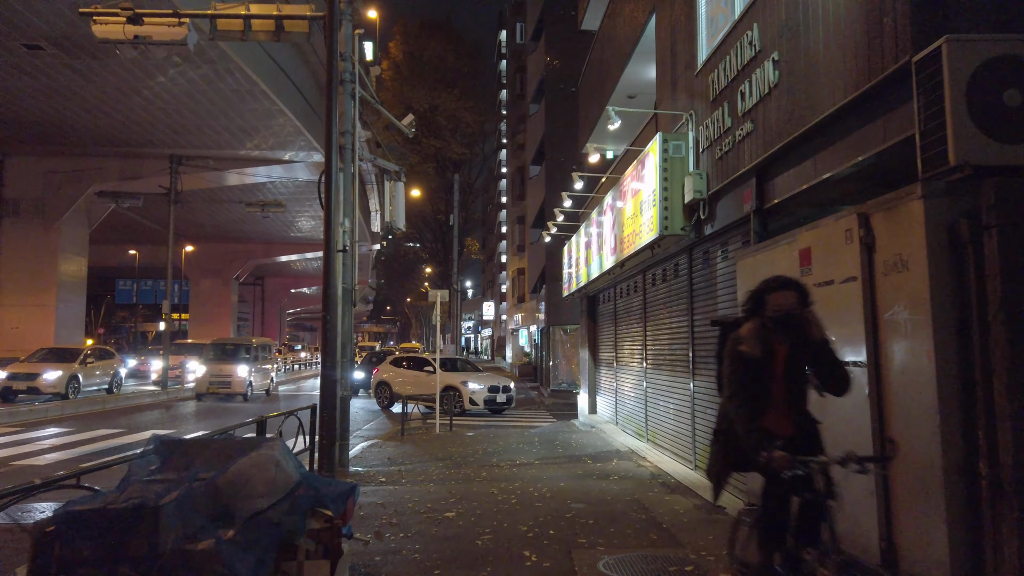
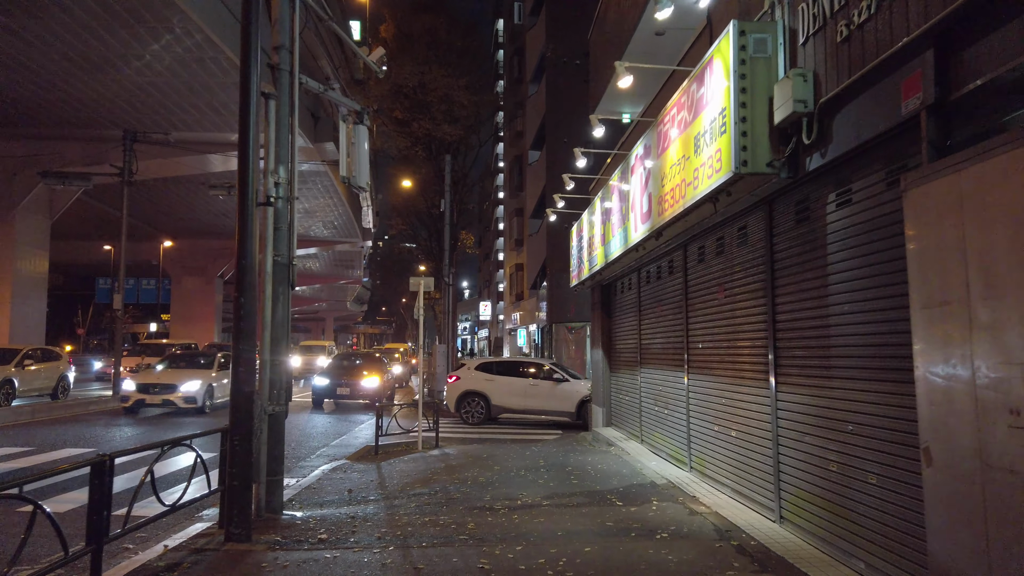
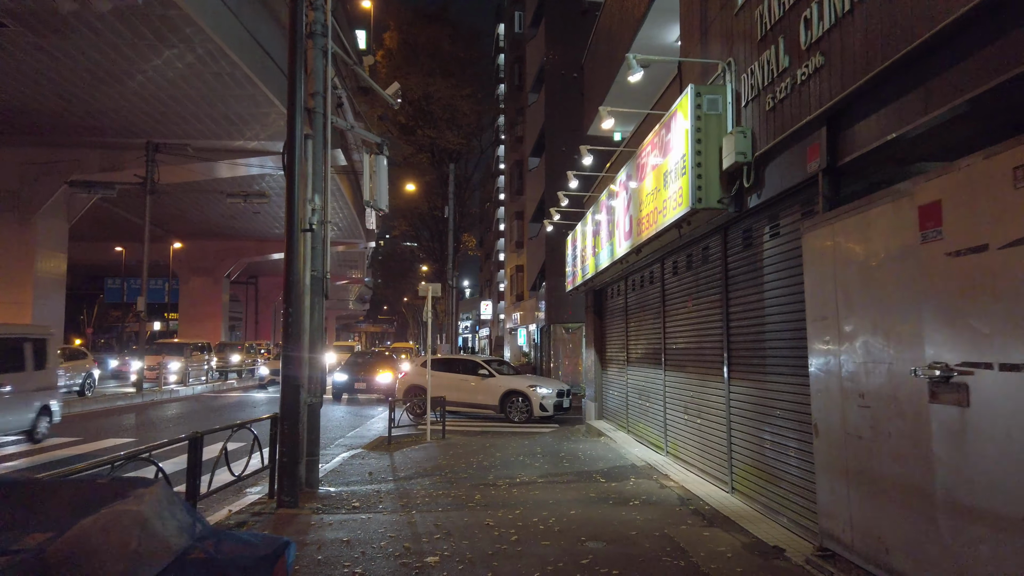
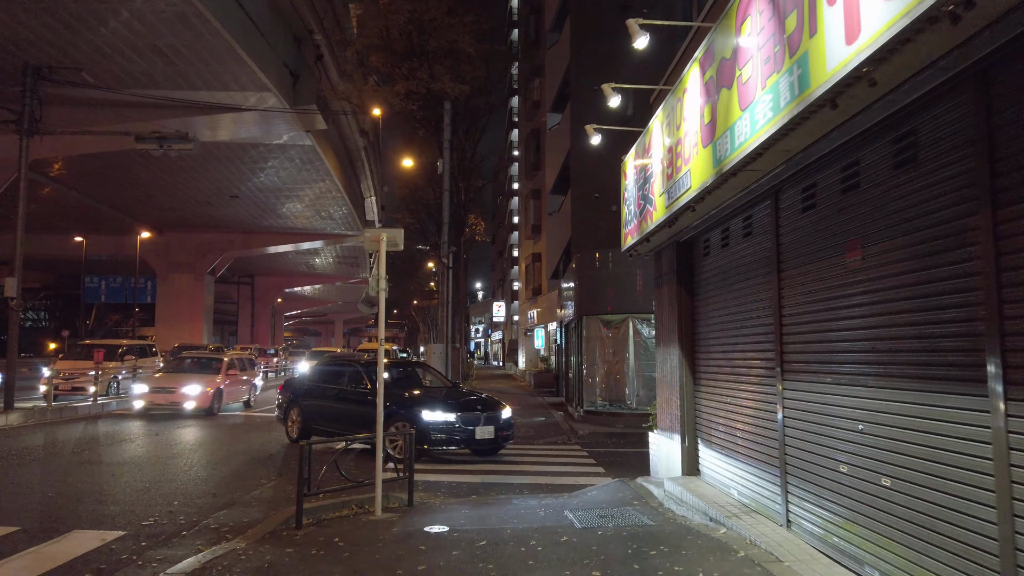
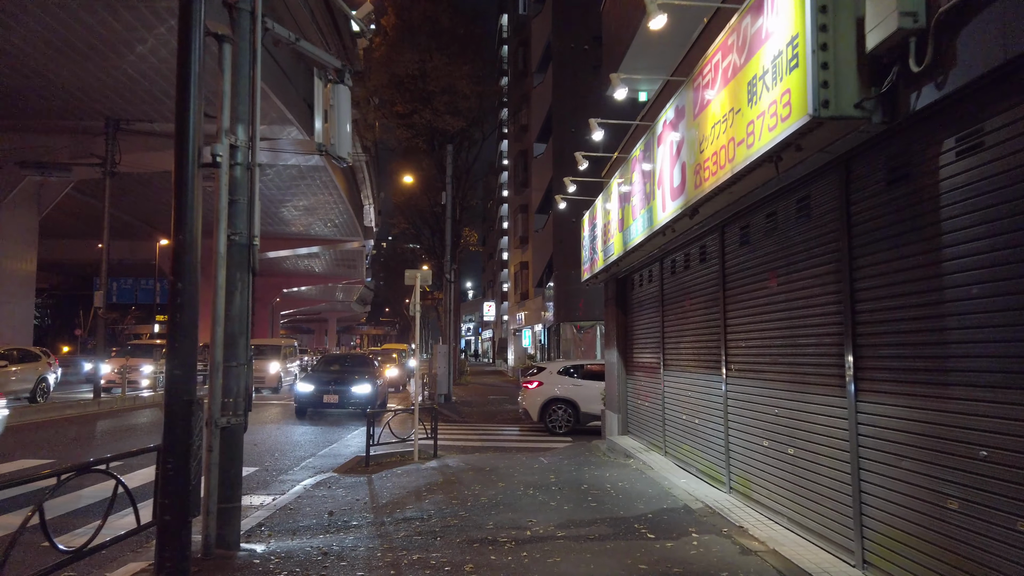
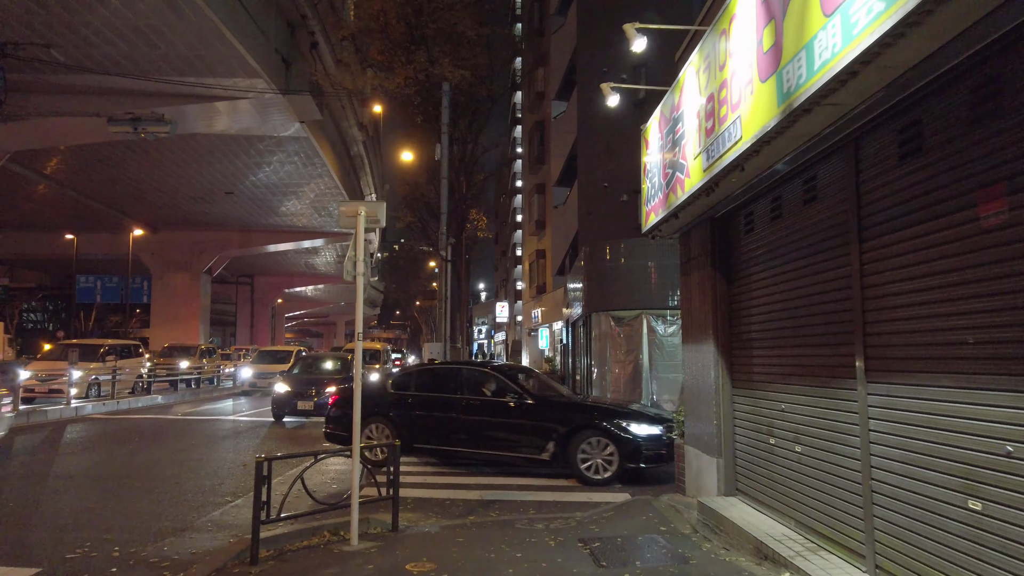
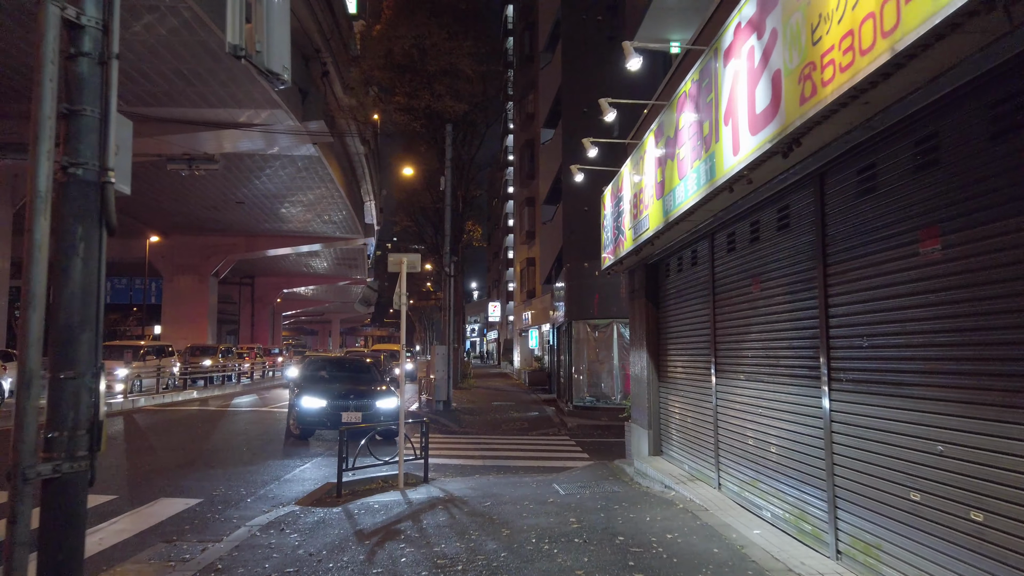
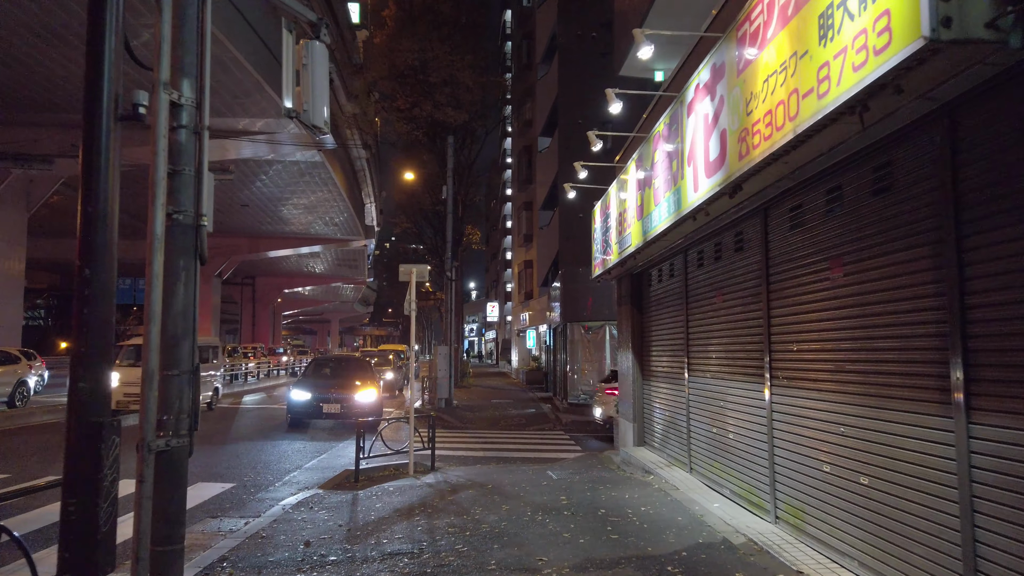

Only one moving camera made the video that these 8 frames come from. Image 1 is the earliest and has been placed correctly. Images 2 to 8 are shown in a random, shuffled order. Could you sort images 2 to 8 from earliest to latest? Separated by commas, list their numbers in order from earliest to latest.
3, 2, 5, 8, 7, 4, 6
